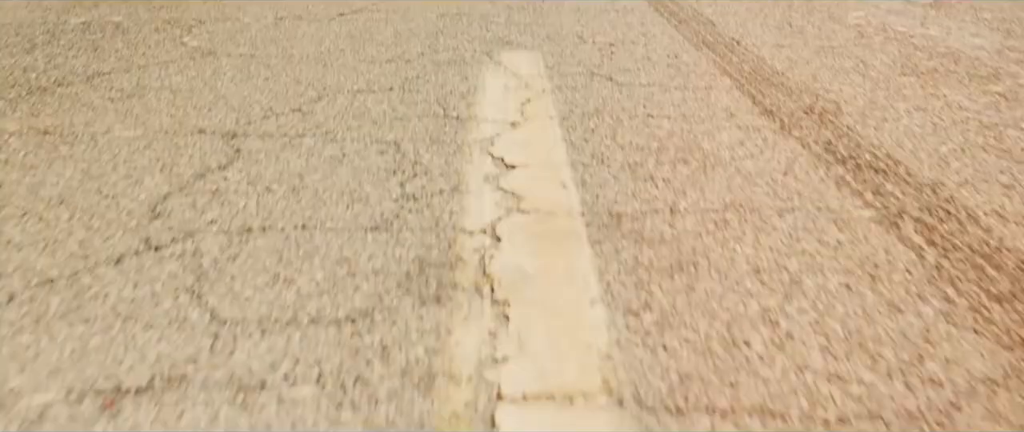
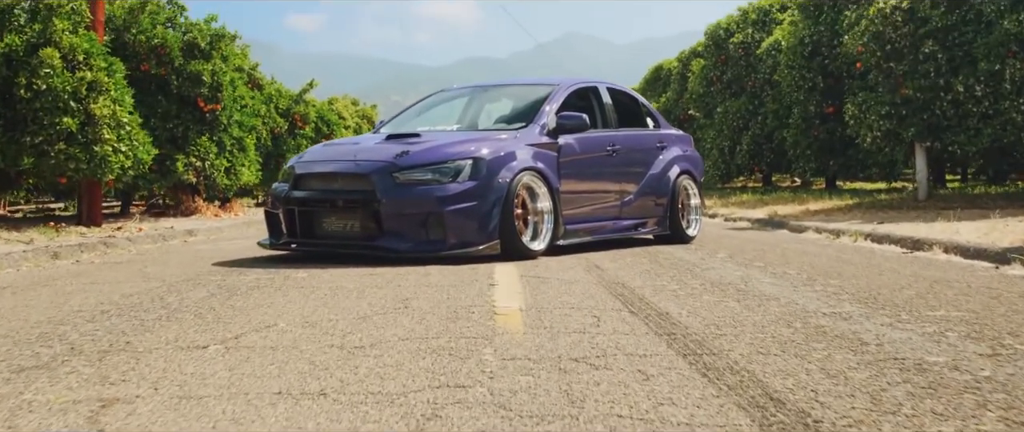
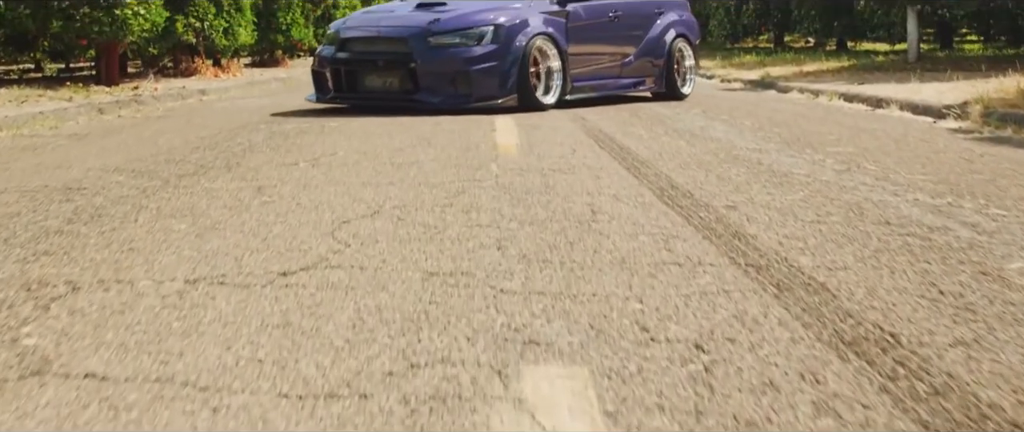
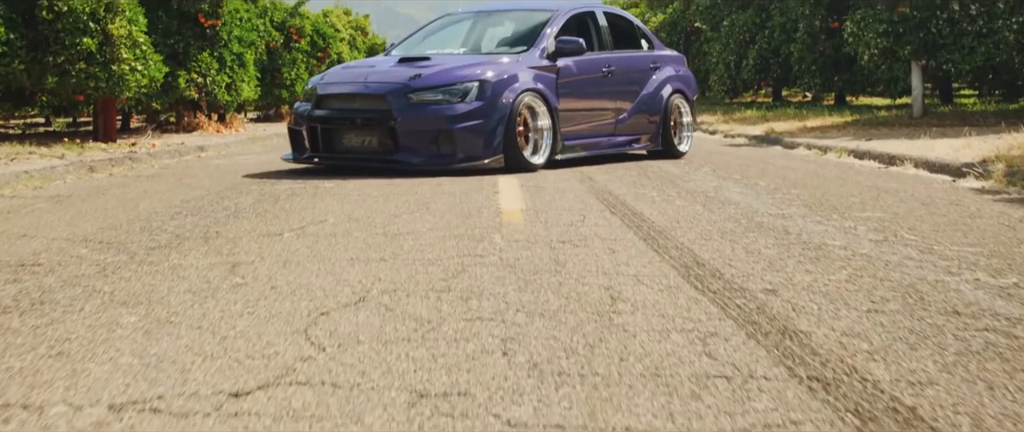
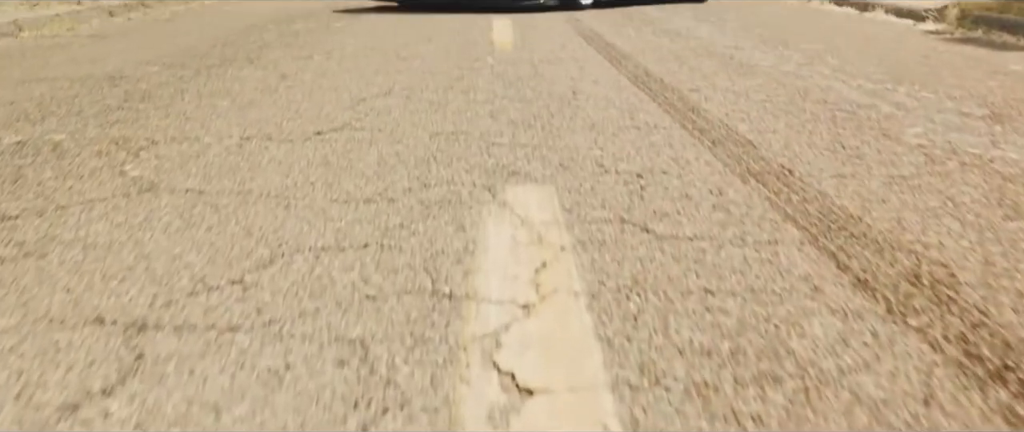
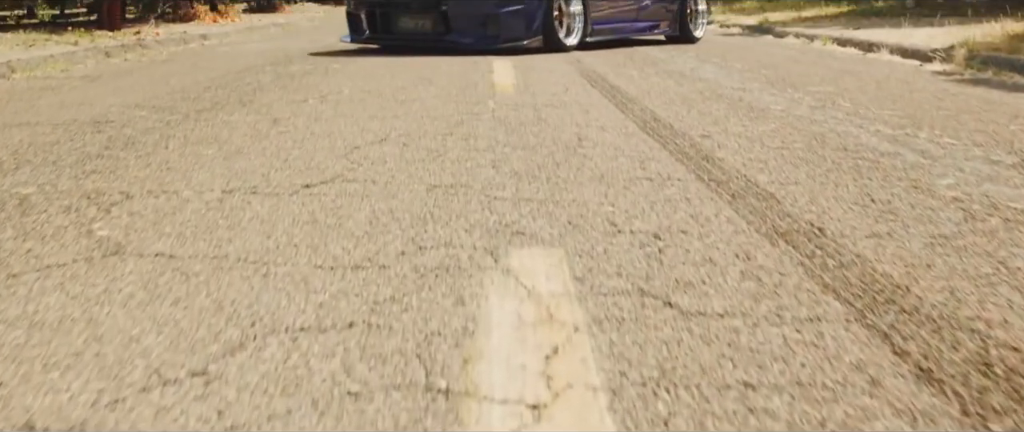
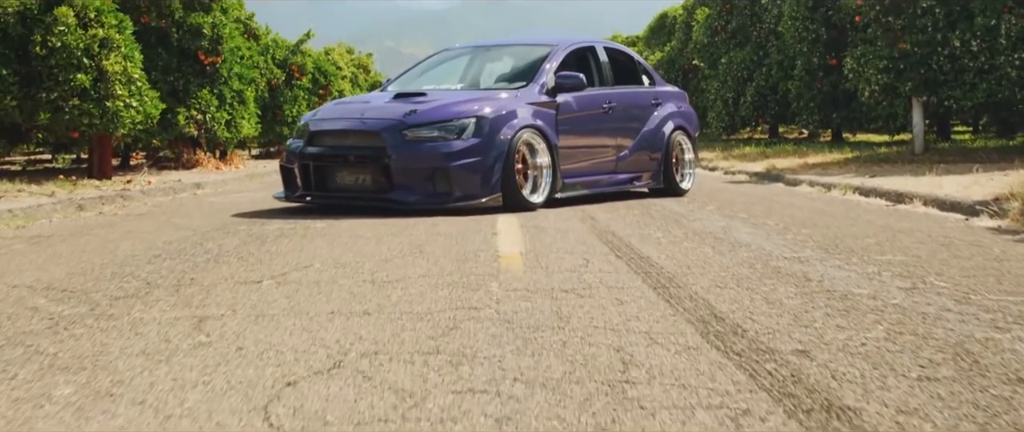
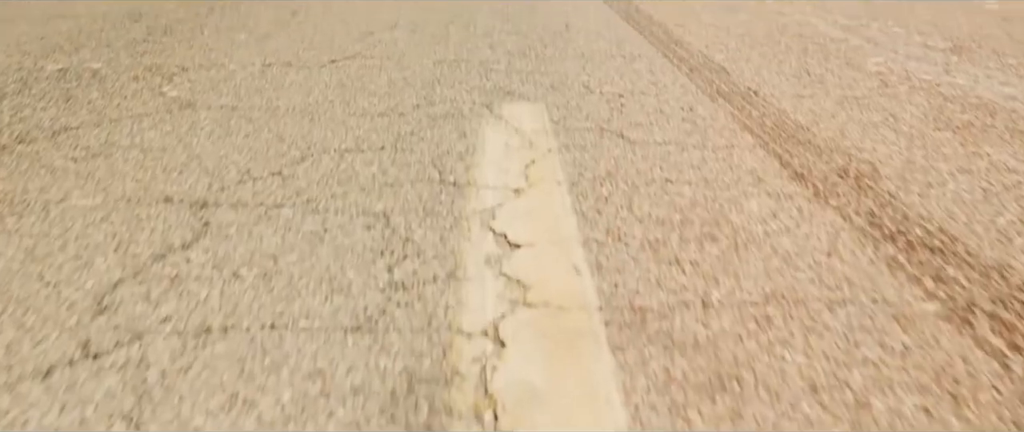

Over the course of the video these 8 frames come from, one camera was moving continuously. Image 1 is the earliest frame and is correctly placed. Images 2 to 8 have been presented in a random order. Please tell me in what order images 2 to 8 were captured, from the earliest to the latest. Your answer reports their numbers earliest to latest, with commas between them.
8, 5, 6, 3, 4, 7, 2
